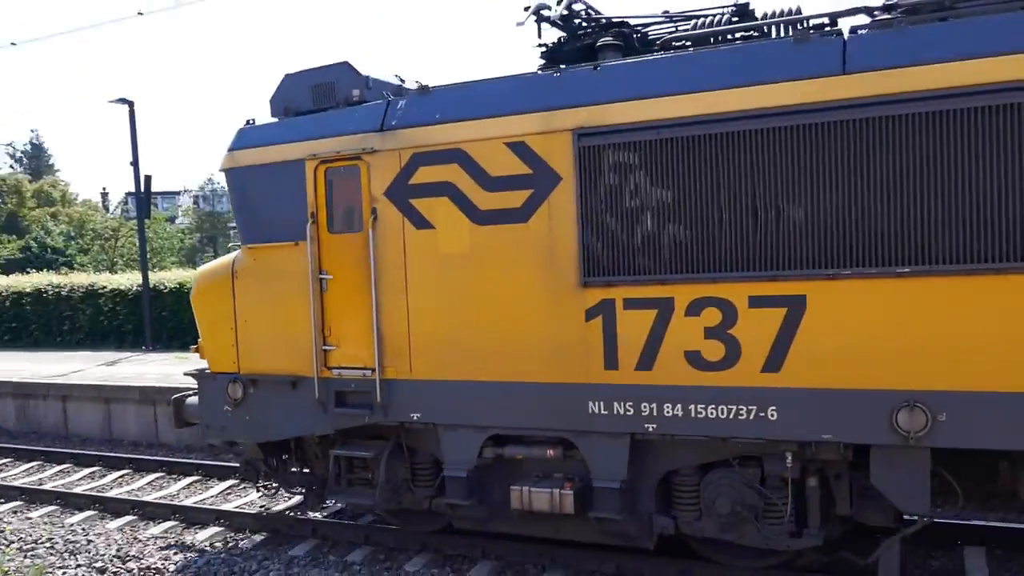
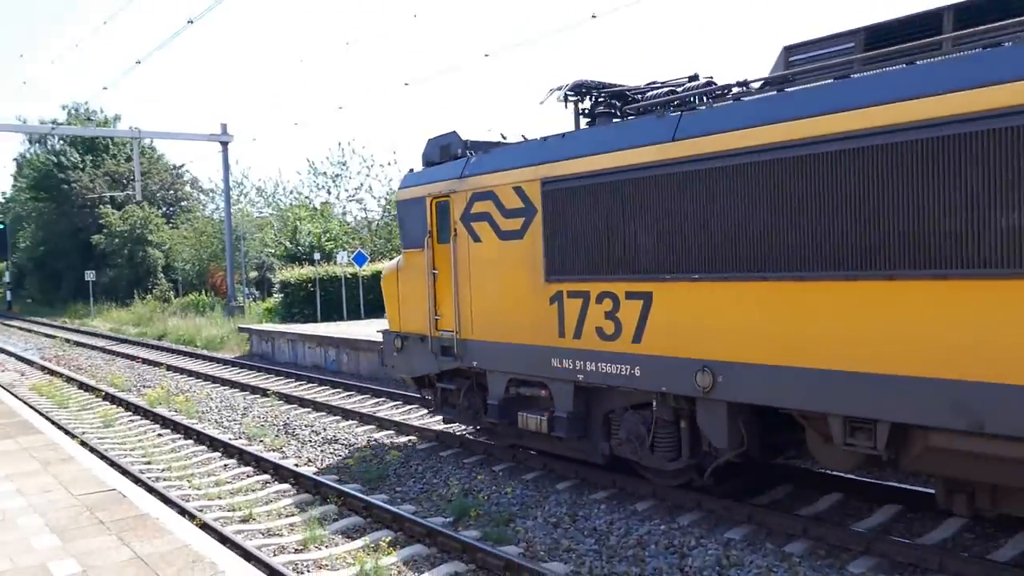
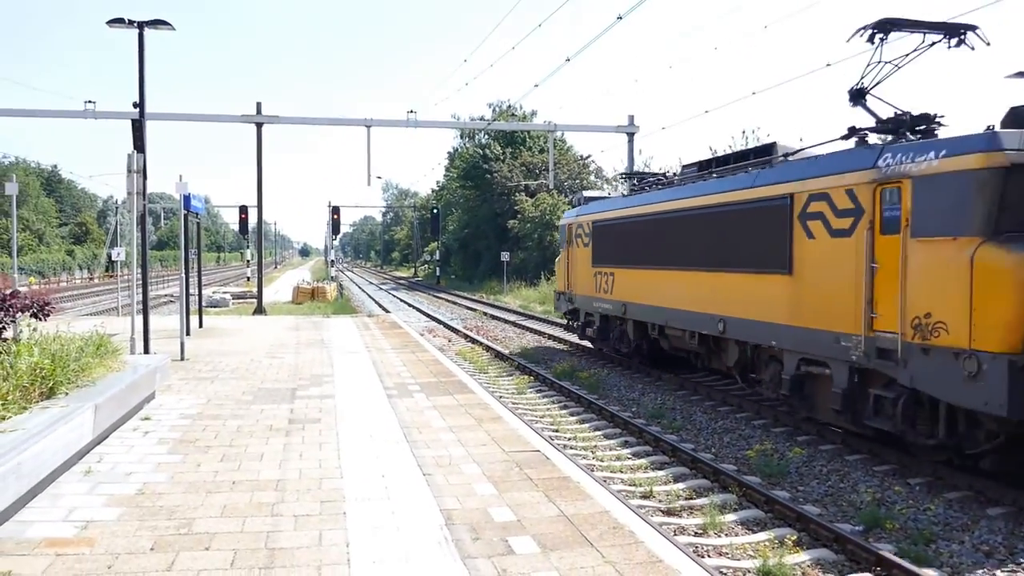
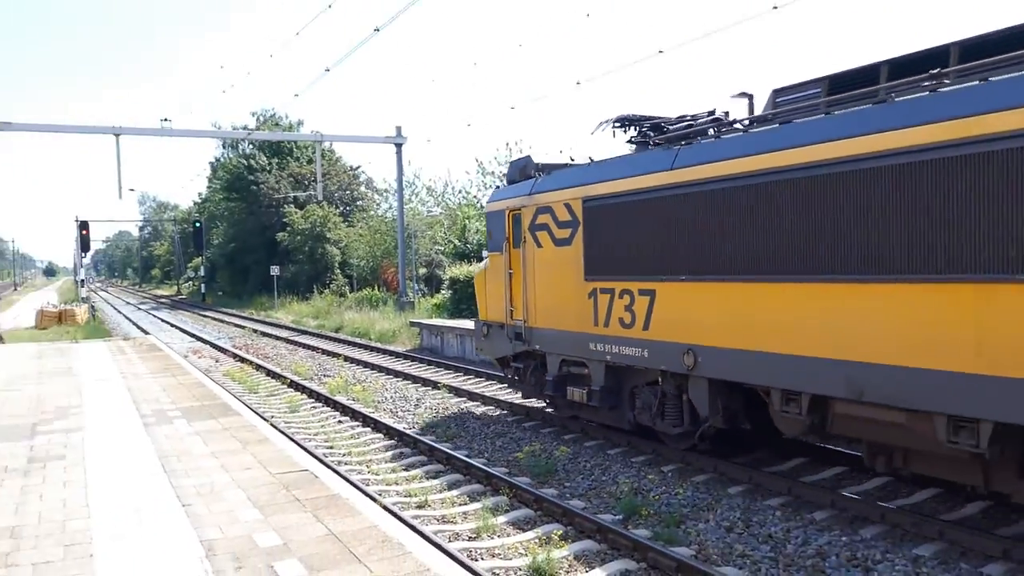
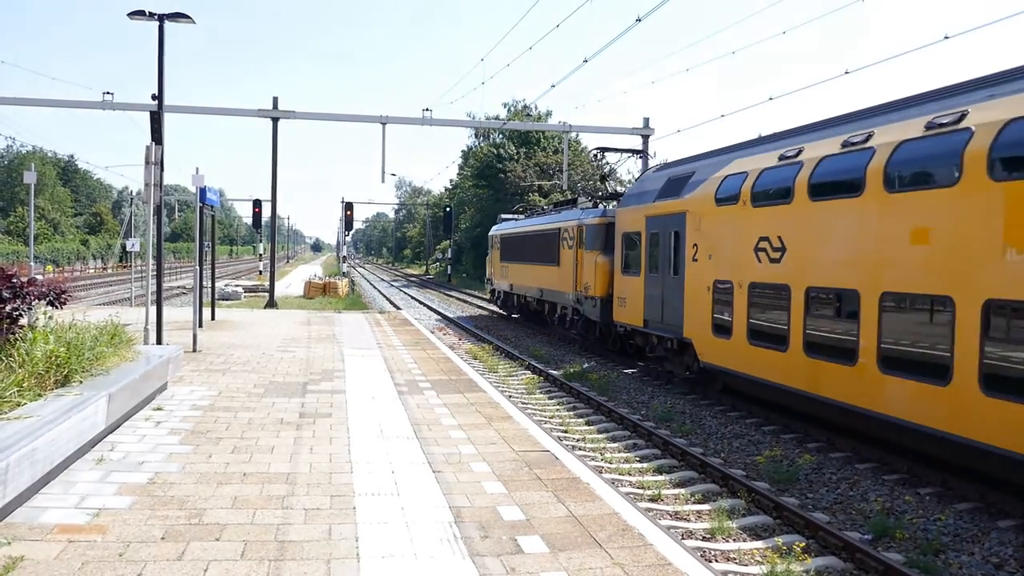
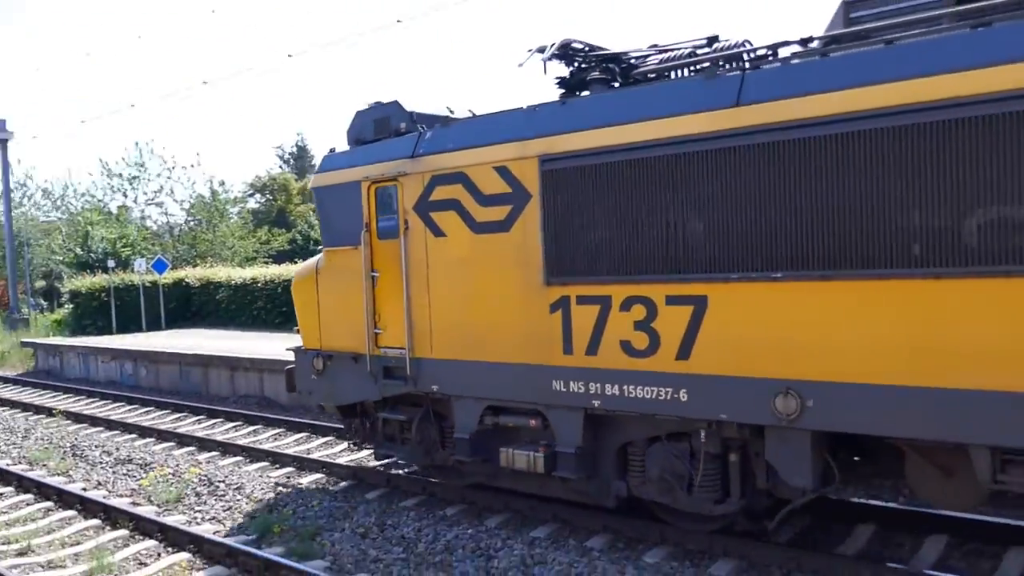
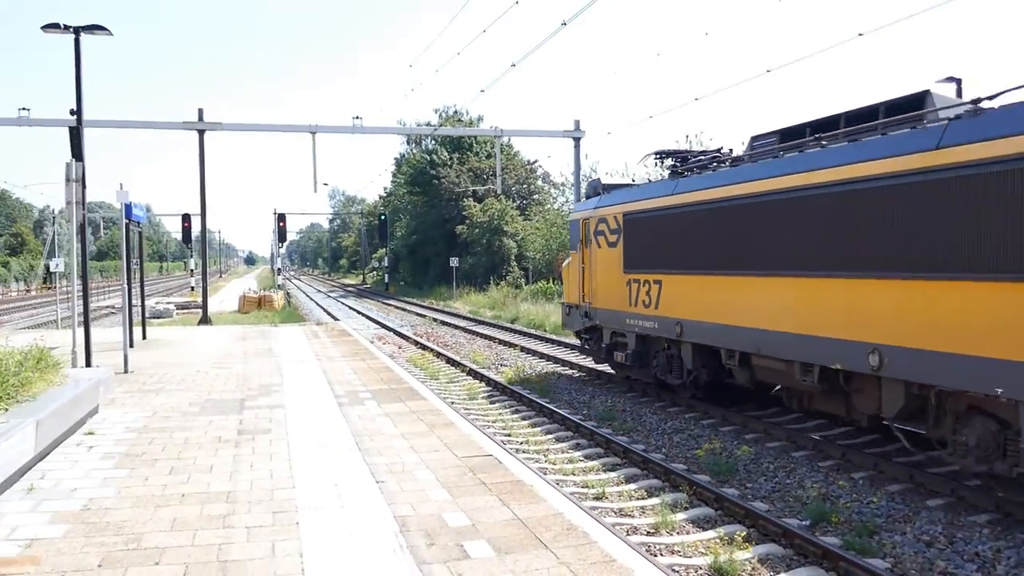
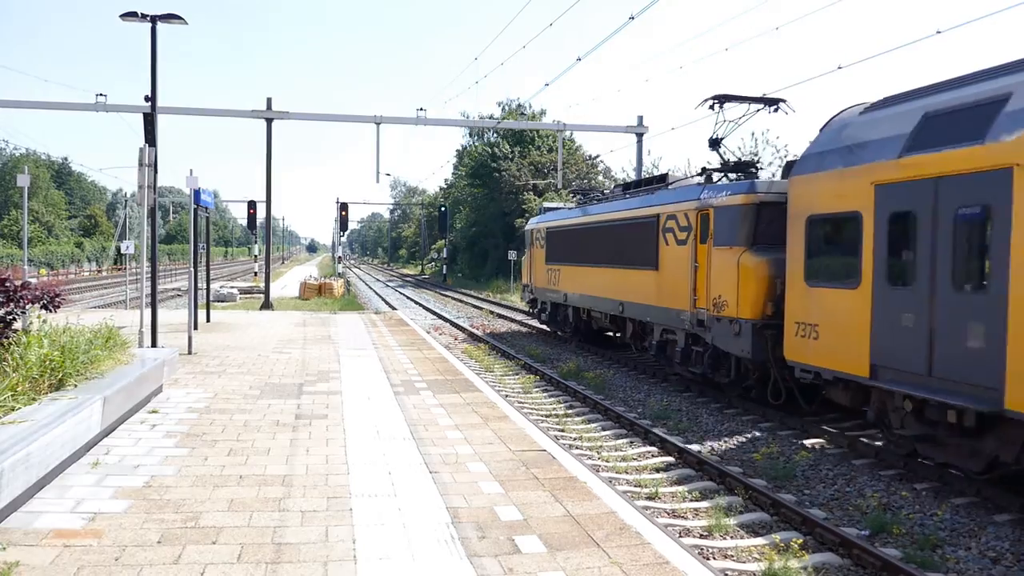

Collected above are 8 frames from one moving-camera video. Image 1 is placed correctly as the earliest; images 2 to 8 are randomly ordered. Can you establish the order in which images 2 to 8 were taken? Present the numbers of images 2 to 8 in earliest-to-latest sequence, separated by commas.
6, 2, 4, 7, 3, 8, 5
